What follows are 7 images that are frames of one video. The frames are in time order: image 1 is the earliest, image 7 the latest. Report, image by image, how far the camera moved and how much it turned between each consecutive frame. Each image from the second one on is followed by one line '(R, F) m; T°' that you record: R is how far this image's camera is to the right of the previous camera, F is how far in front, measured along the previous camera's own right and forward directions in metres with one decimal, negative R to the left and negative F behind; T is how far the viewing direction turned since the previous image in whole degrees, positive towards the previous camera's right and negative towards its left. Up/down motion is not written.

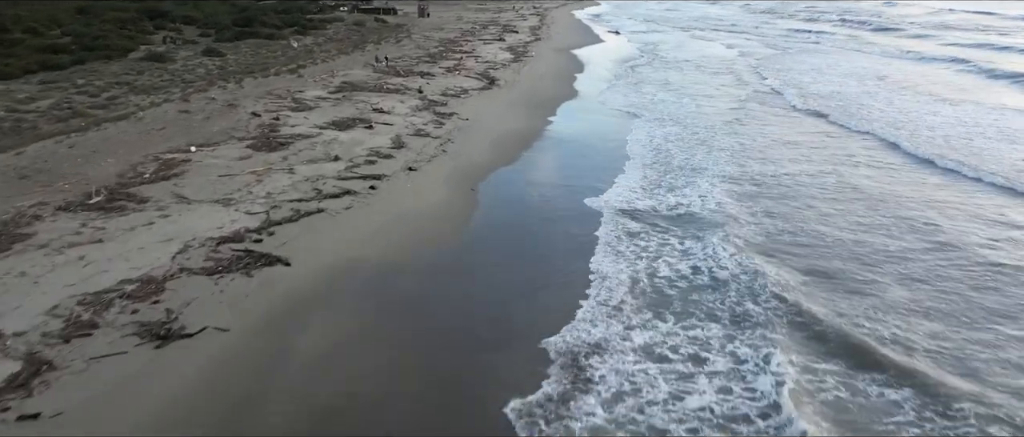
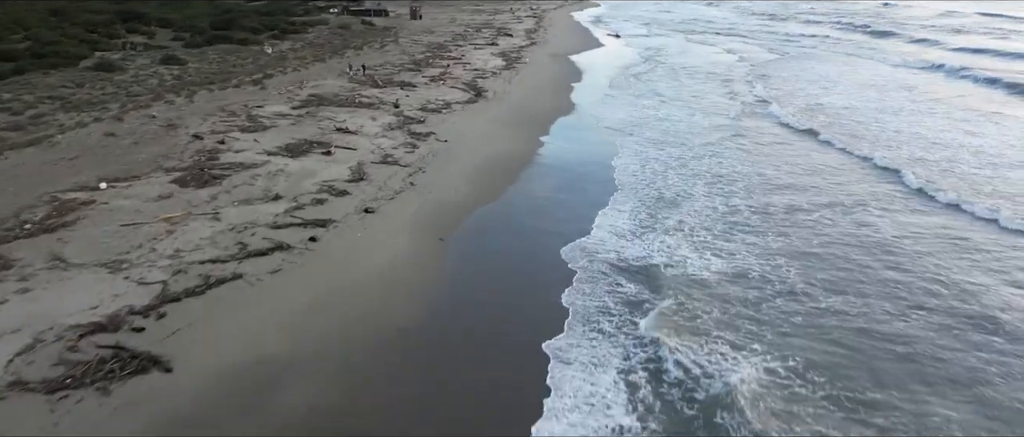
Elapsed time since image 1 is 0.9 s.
(+0.3, +1.8) m; 0°
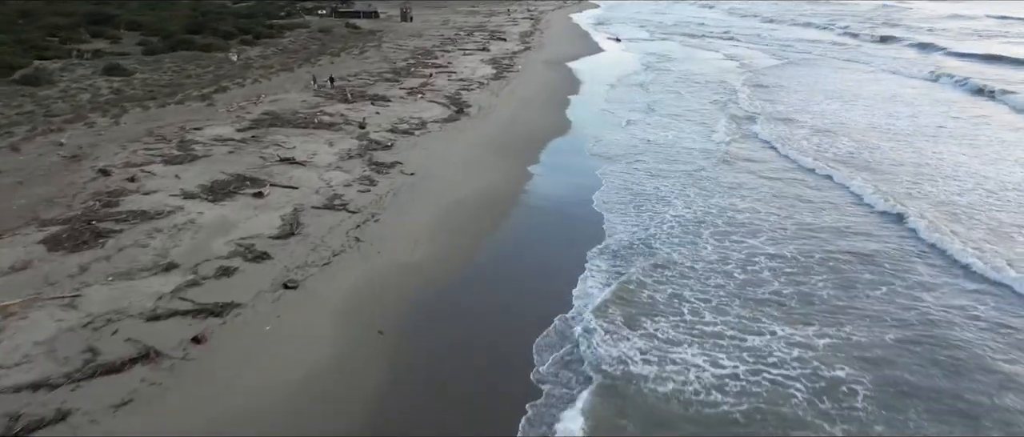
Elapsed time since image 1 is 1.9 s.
(+0.3, +2.0) m; 0°
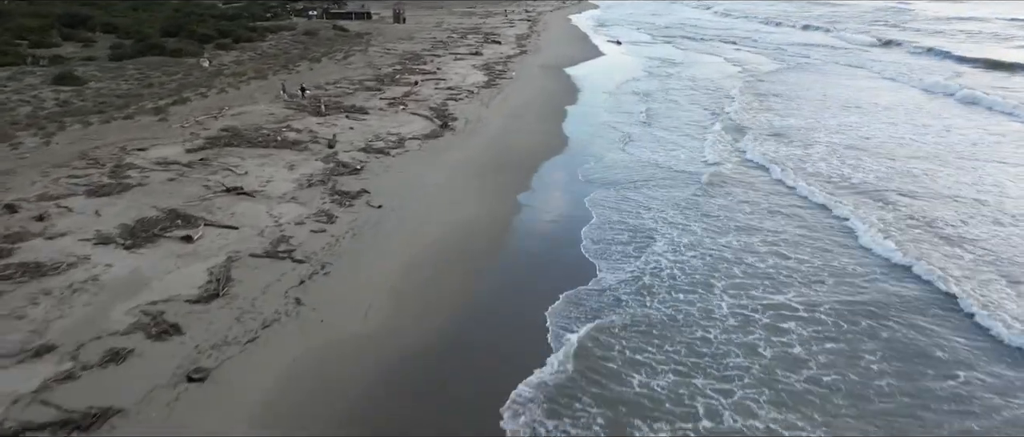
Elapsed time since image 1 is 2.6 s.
(+0.2, +1.4) m; 0°
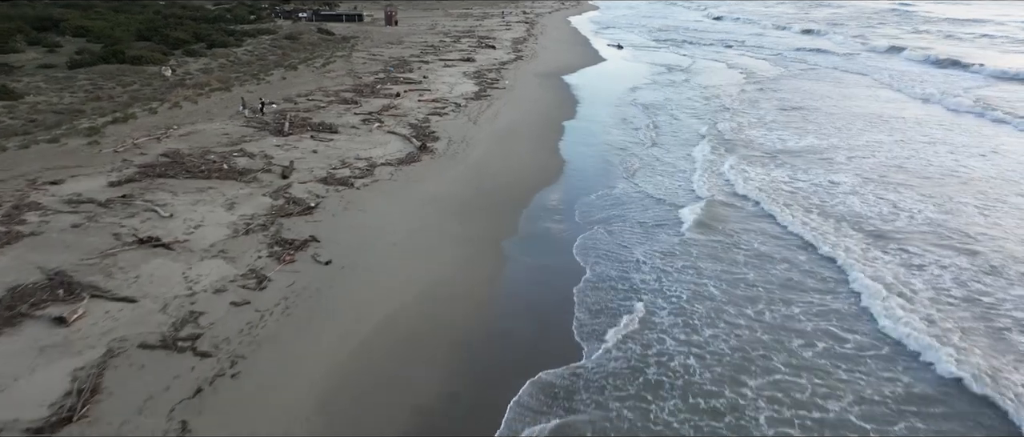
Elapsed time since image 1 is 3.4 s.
(+0.2, +1.6) m; 0°
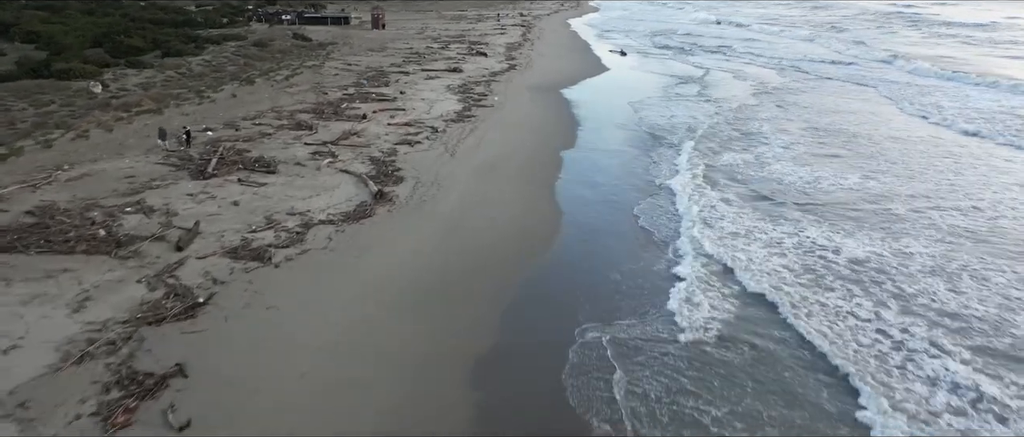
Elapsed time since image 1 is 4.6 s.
(+0.3, +2.5) m; 0°
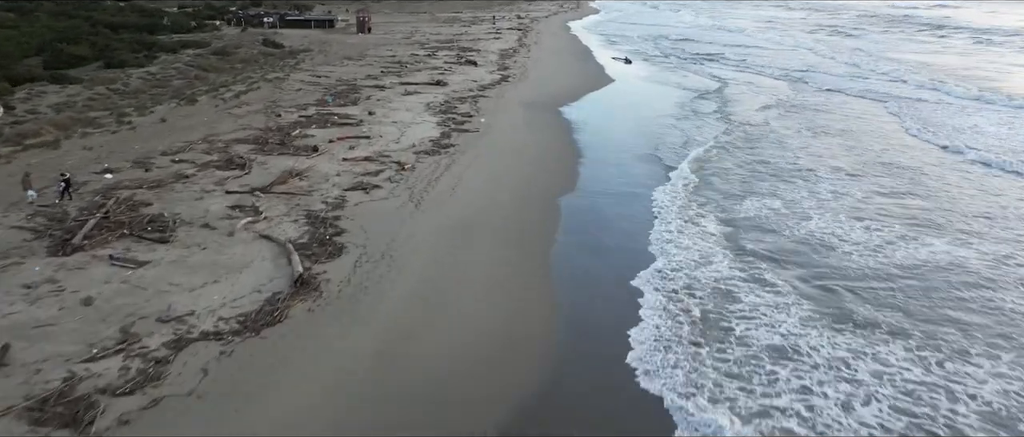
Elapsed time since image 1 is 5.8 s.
(+0.3, +2.5) m; 0°
